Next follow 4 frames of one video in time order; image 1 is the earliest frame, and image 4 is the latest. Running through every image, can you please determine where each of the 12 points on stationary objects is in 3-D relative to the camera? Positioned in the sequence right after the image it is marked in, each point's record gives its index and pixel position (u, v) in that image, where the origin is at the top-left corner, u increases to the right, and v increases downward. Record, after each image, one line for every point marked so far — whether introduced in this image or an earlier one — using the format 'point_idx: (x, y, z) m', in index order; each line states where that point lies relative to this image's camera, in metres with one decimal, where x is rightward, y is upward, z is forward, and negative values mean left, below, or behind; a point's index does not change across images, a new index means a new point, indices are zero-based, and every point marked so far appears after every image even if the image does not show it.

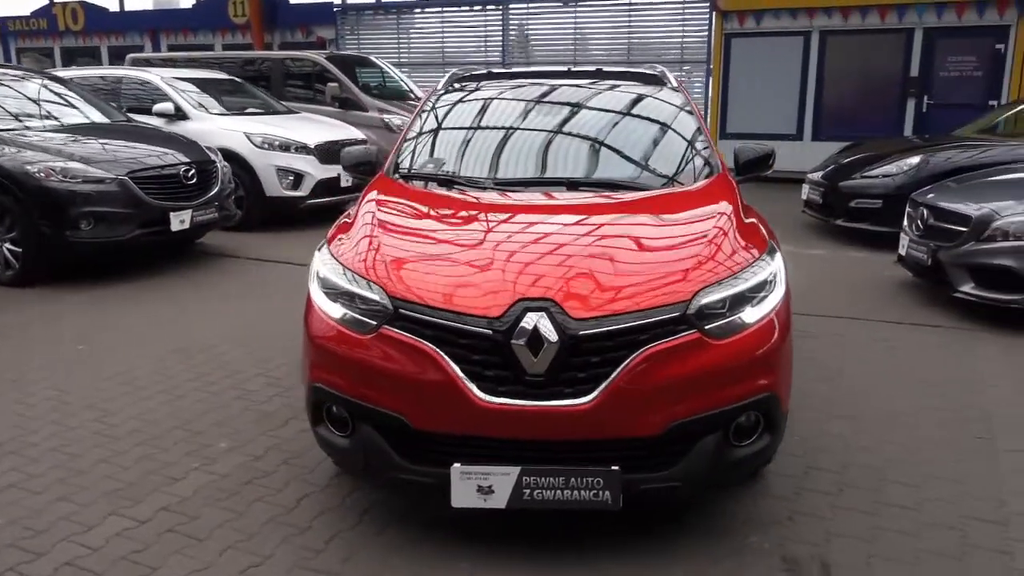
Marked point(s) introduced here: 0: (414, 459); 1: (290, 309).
0: (-0.3, -0.6, +3.1) m
1: (-1.6, -0.2, +6.3) m
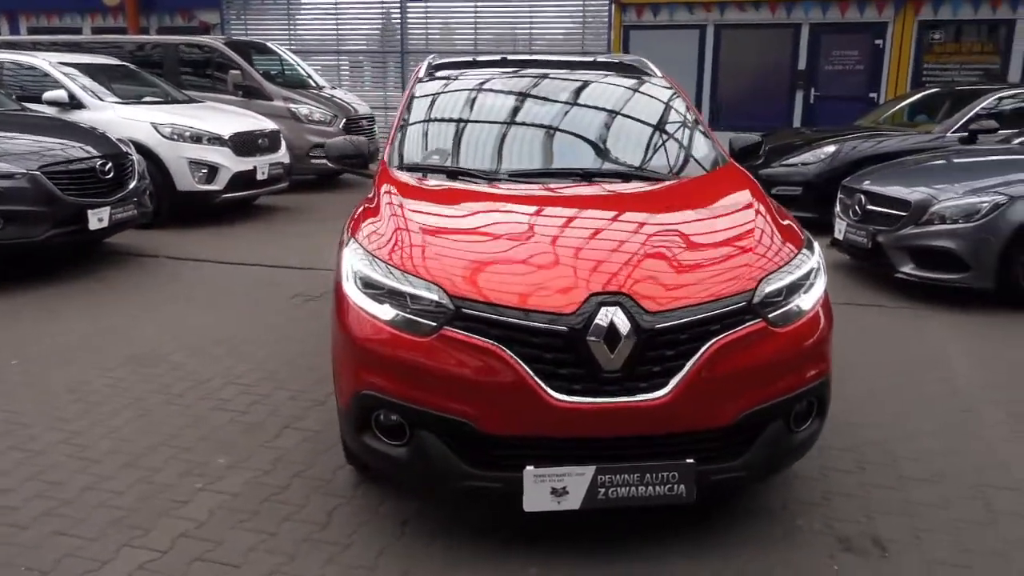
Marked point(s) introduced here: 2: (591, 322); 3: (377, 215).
0: (-0.1, -0.6, +3.0) m
1: (-1.9, -0.2, +5.9) m
2: (+0.3, -0.1, +2.8) m
3: (-0.5, +0.3, +3.5) m
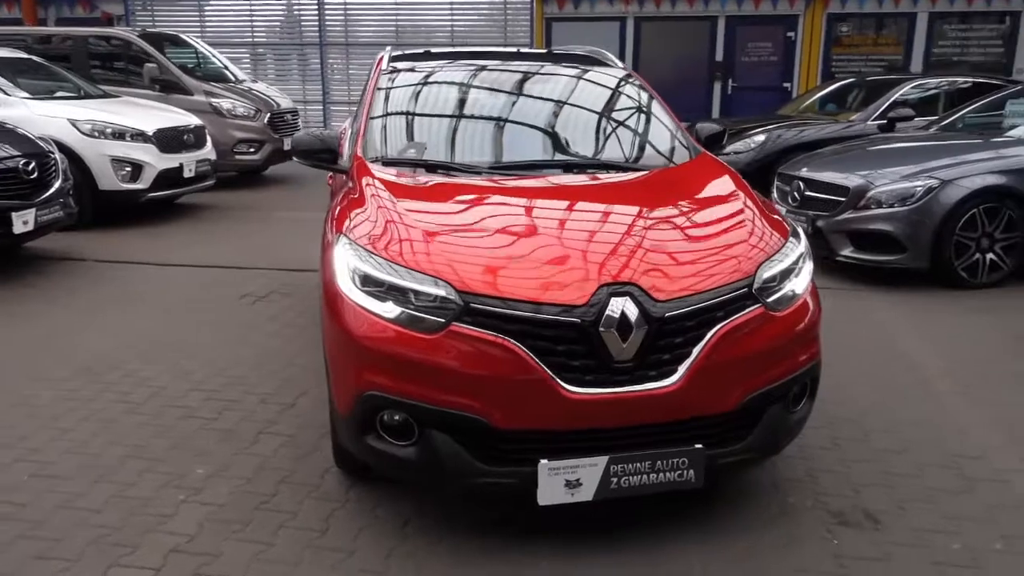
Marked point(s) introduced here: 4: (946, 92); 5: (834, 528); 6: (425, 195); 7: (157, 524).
0: (-0.1, -0.6, +2.9) m
1: (-2.2, -0.2, +5.7) m
2: (+0.3, -0.1, +2.8) m
3: (-0.6, +0.3, +3.4) m
4: (+4.8, +2.2, +9.3) m
5: (+1.2, -0.9, +3.2) m
6: (-0.3, +0.4, +3.5) m
7: (-1.3, -0.9, +3.2) m
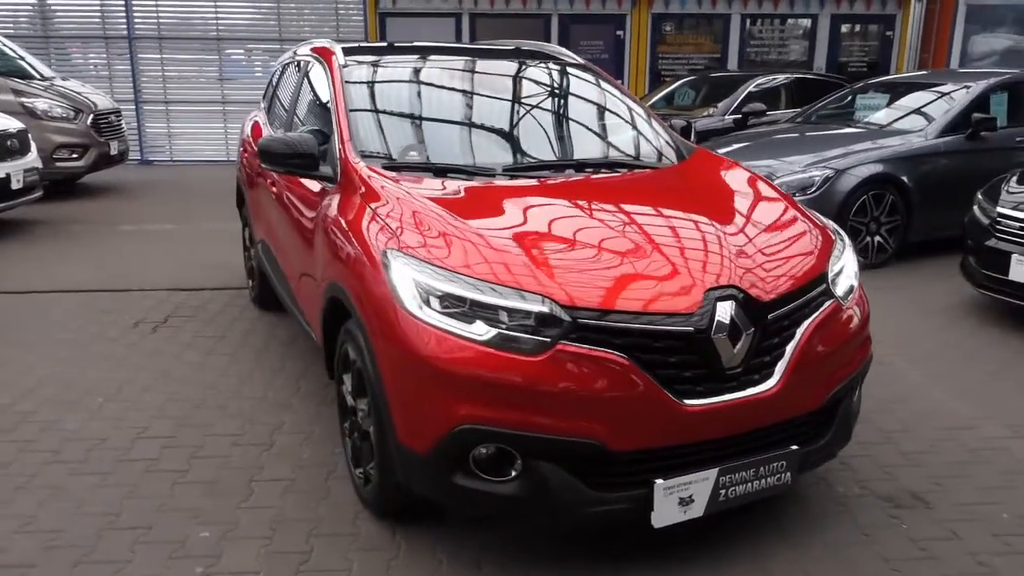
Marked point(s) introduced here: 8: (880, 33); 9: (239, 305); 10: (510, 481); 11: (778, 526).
0: (+0.3, -0.6, +2.7) m
1: (-2.4, -0.3, +4.8) m
2: (+0.6, -0.1, +2.7) m
3: (-0.4, +0.2, +3.0) m
4: (+3.2, +2.4, +10.1) m
5: (+1.5, -0.9, +3.3) m
6: (-0.2, +0.3, +3.2) m
7: (-1.0, -1.0, +2.7) m
8: (+5.9, +4.1, +13.8) m
9: (-1.8, -0.1, +5.7) m
10: (0.0, -0.6, +2.7) m
11: (+1.0, -0.9, +3.2) m
